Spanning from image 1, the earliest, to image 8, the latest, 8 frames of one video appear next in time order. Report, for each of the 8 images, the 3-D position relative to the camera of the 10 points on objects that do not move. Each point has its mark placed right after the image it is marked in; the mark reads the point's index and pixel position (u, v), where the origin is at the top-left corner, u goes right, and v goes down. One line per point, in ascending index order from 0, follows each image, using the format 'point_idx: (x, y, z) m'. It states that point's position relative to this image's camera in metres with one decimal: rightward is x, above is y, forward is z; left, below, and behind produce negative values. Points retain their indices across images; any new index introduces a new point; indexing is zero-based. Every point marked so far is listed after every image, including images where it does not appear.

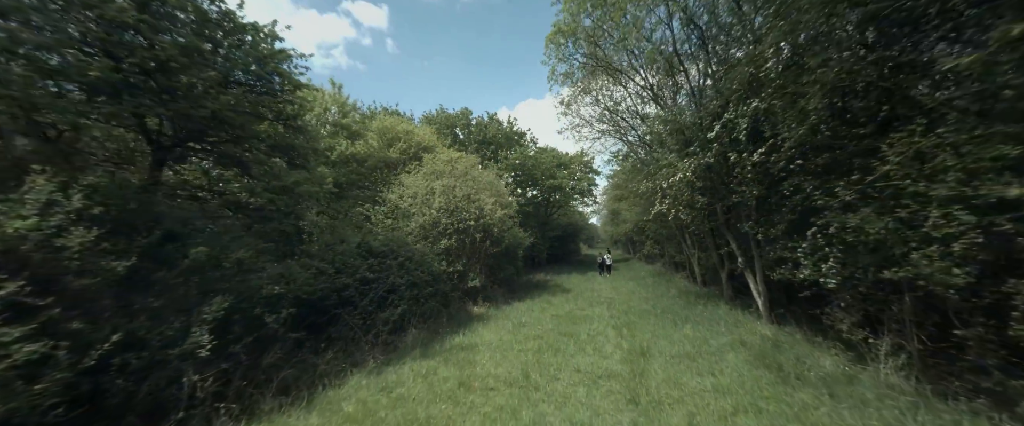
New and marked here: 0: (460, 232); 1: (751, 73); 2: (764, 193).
0: (-2.2, -0.8, +14.7) m
1: (+4.7, +2.8, +7.1) m
2: (+5.2, +0.4, +7.4) m
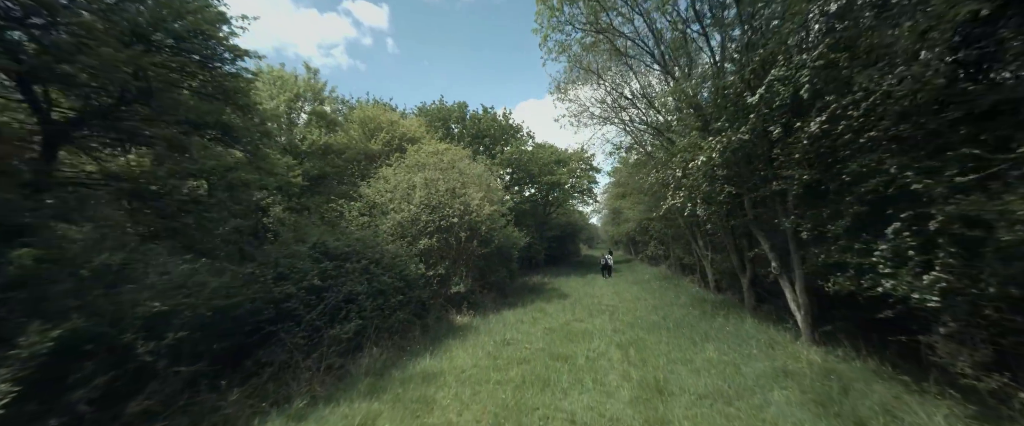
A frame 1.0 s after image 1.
0: (-2.6, -0.6, +13.0) m
1: (+4.3, +2.9, +5.4) m
2: (+4.8, +0.5, +5.7) m
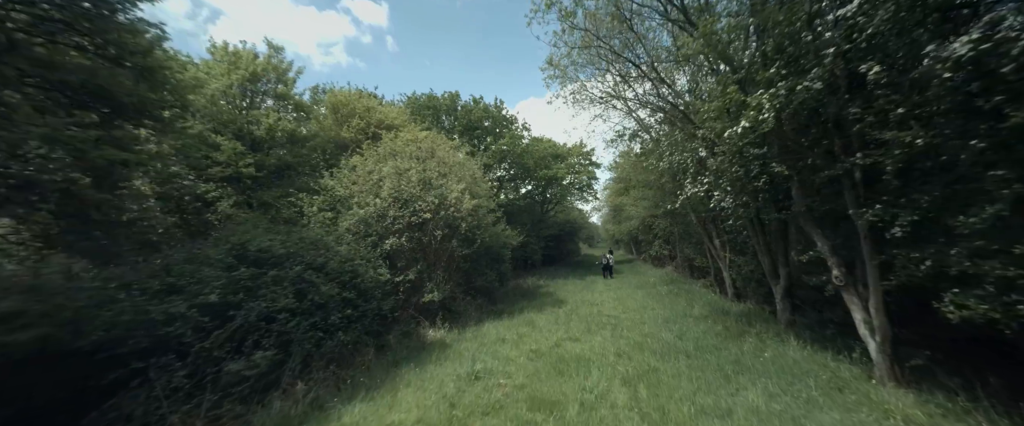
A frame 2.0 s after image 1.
0: (-3.1, -0.5, +11.1) m
1: (+3.9, +3.0, +3.4) m
2: (+4.3, +0.7, +3.8) m
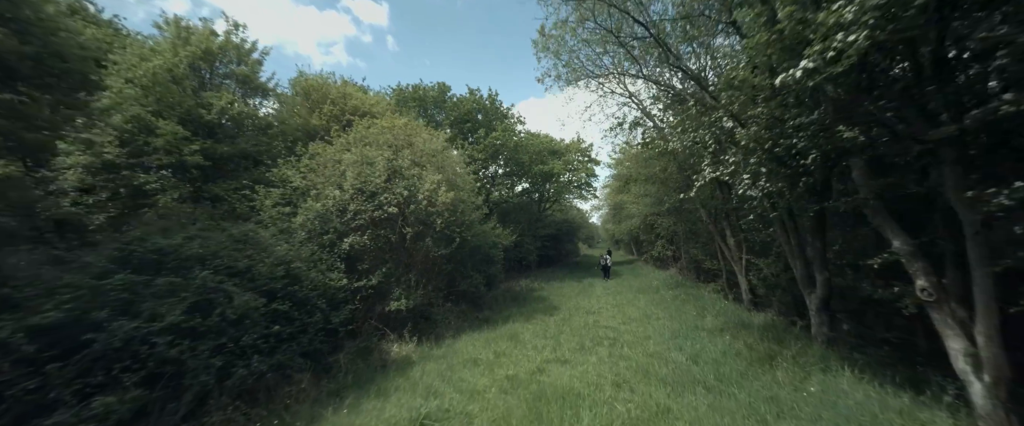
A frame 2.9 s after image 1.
0: (-3.5, -0.3, +9.6) m
1: (+3.4, +3.2, +1.9) m
2: (+3.9, +0.8, +2.2) m
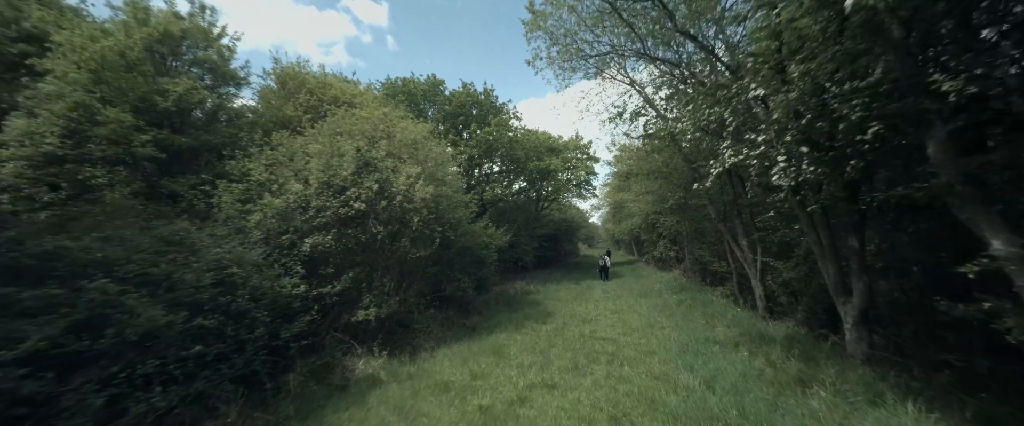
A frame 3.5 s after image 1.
0: (-3.9, -0.2, +8.5) m
1: (+3.0, +3.3, +0.8) m
2: (+3.5, +0.9, +1.2) m
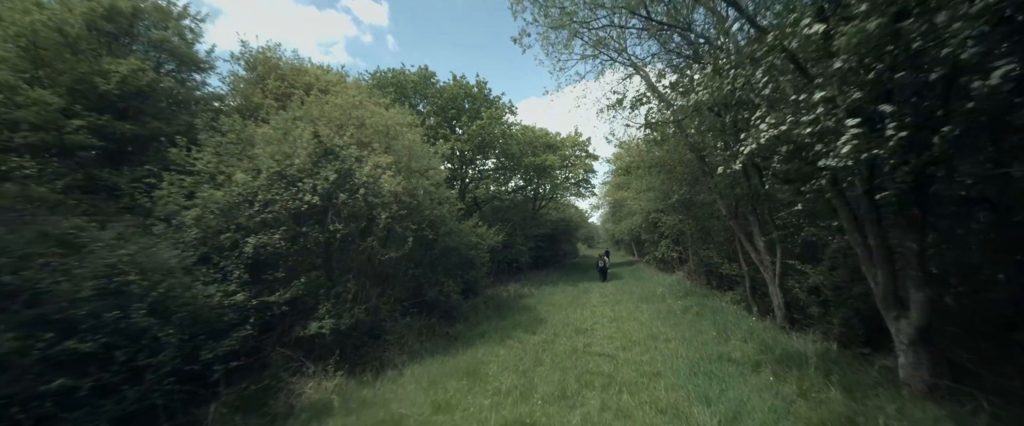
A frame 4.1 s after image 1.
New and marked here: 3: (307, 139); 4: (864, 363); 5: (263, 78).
0: (-4.2, -0.1, +7.3) m
1: (+2.7, +3.4, -0.4) m
2: (+3.1, +1.0, 0.0) m
3: (-4.3, +1.5, +7.7) m
4: (+5.1, -2.2, +5.3) m
5: (-9.1, +4.9, +13.1) m
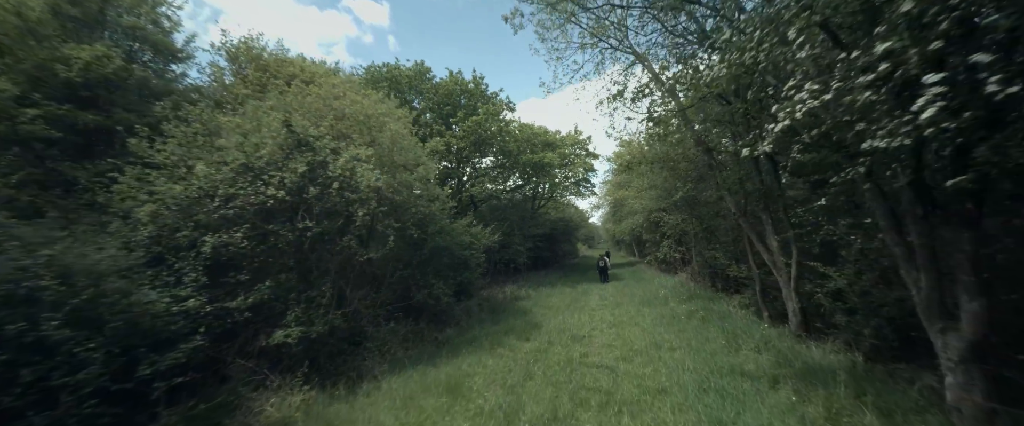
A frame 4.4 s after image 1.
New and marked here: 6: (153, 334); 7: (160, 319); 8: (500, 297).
0: (-4.4, -0.1, +6.7) m
1: (+2.5, +3.4, -1.0) m
2: (+2.9, +1.1, -0.7) m
3: (-4.5, +1.6, +7.0) m
4: (+4.9, -2.1, +4.6) m
5: (-9.2, +5.0, +12.5) m
6: (-4.7, -1.6, +4.8) m
7: (-4.7, -1.4, +4.8) m
8: (-0.5, -3.7, +16.1) m
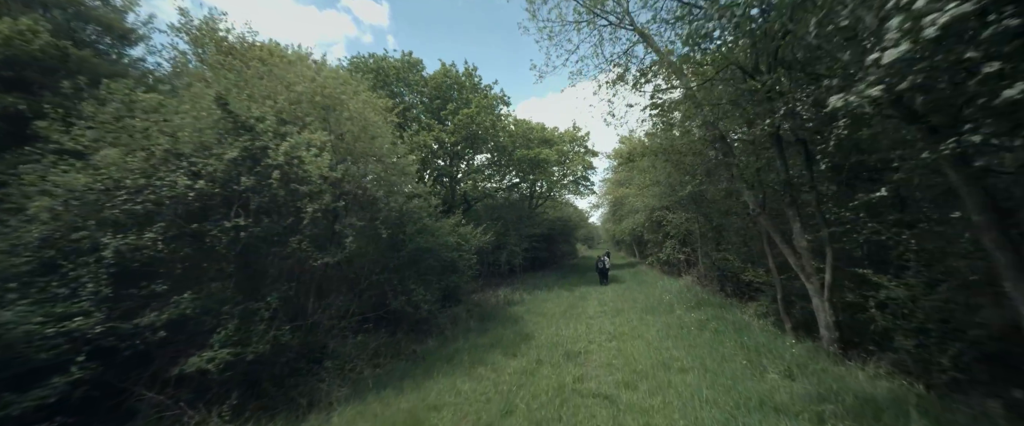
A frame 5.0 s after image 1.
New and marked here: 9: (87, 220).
0: (-4.7, 0.0, +5.5) m
1: (+2.1, +3.5, -2.1) m
2: (+2.6, +1.1, -1.8) m
3: (-4.8, +1.7, +5.9) m
4: (+4.6, -2.0, +3.5) m
5: (-9.6, +5.0, +11.4) m
6: (-5.0, -1.5, +3.6) m
7: (-5.0, -1.4, +3.7) m
8: (-0.9, -3.7, +15.0) m
9: (-5.7, -0.1, +4.9) m
